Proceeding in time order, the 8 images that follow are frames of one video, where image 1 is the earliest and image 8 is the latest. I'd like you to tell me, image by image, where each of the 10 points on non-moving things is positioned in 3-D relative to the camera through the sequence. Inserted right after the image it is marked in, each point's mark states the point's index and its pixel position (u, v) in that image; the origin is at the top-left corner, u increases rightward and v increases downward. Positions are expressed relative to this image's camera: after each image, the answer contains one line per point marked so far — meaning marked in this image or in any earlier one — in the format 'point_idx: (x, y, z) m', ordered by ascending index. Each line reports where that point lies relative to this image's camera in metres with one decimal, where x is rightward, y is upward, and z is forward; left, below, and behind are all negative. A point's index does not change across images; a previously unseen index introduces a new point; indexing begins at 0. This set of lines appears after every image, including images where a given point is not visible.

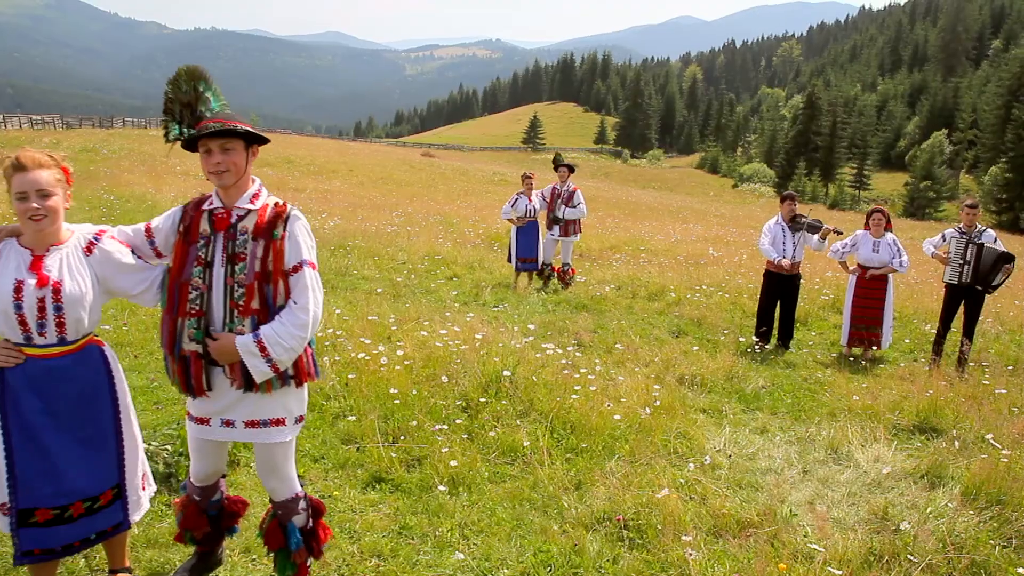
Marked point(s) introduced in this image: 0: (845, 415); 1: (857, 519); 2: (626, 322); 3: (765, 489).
0: (+2.9, -1.1, +7.6) m
1: (+2.1, -1.4, +5.4) m
2: (+1.4, -0.4, +10.9) m
3: (+1.7, -1.3, +5.8) m
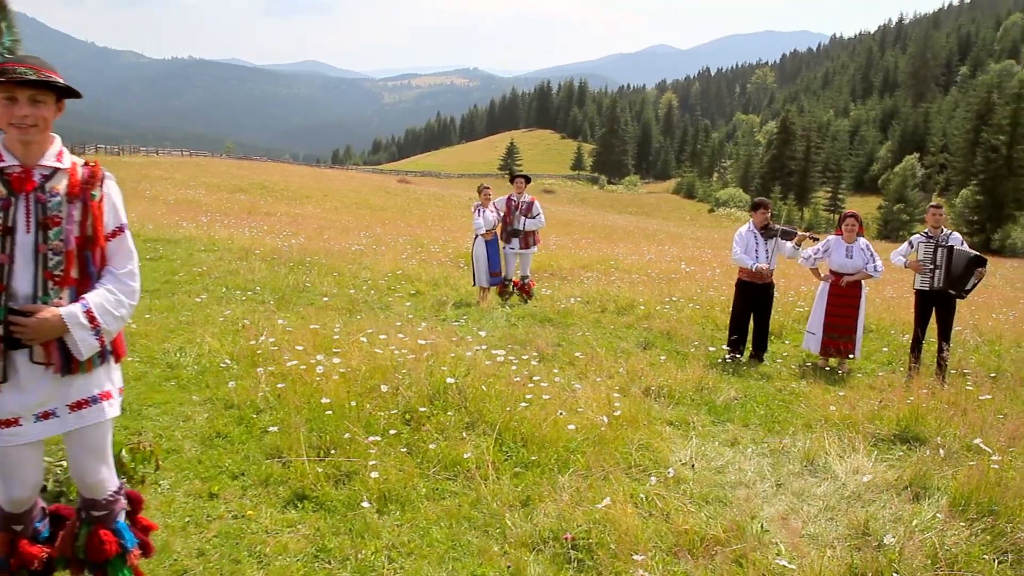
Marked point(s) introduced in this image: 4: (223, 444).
0: (+2.5, -1.1, +7.1) m
1: (+1.8, -1.3, +4.8) m
2: (+0.9, -0.6, +10.4) m
3: (+1.3, -1.3, +5.2) m
4: (-1.9, -1.0, +5.8) m
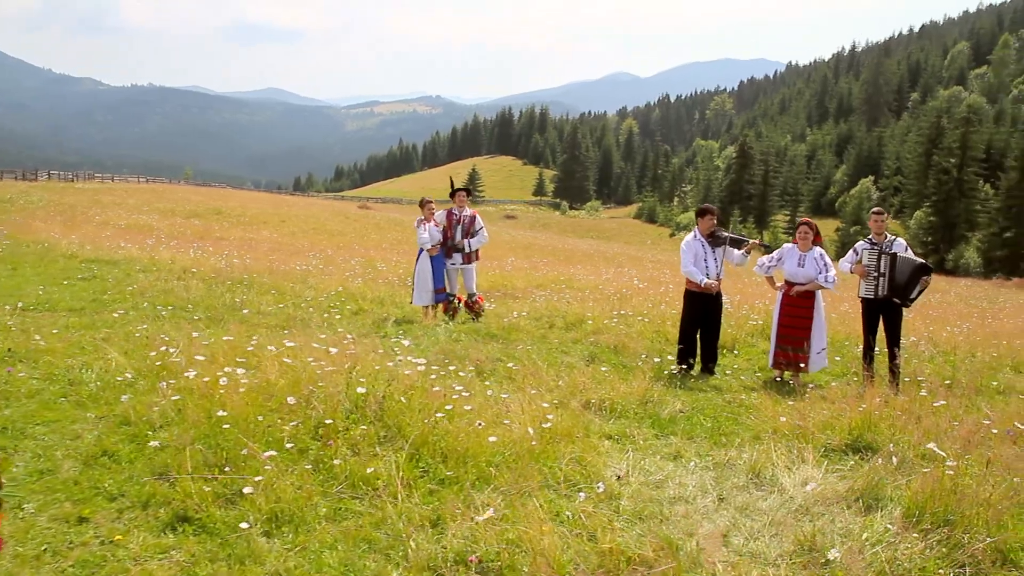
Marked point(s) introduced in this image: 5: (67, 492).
0: (+1.9, -1.1, +6.6) m
1: (+1.3, -1.3, +4.3) m
2: (+0.3, -0.7, +9.9) m
3: (+0.9, -1.3, +4.7) m
4: (-2.4, -1.0, +5.2) m
5: (-2.4, -1.1, +4.7) m
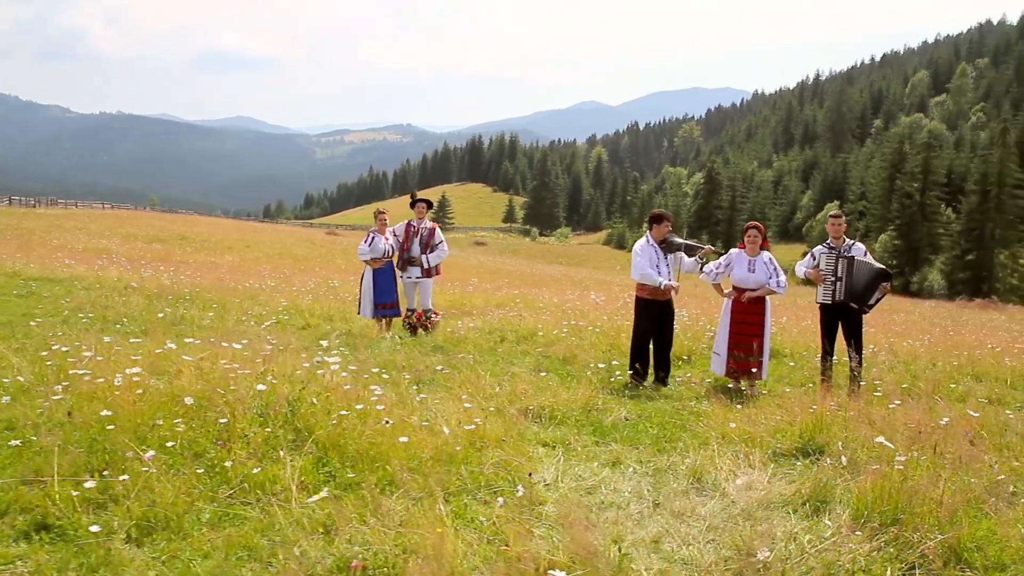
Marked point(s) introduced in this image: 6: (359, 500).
0: (+1.4, -1.1, +6.2) m
1: (+0.9, -1.2, +3.9) m
2: (-0.3, -0.8, +9.4) m
3: (+0.4, -1.2, +4.3) m
4: (-2.8, -1.0, +4.6) m
5: (-2.8, -1.0, +4.2) m
6: (-0.7, -1.0, +4.2) m
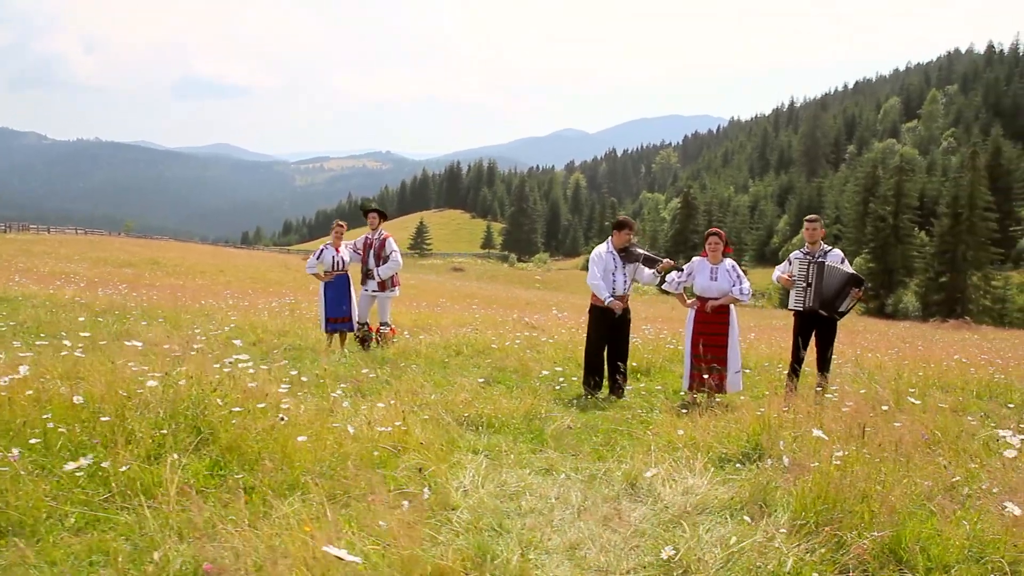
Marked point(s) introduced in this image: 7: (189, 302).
0: (+1.0, -1.1, +5.8) m
1: (+0.5, -1.1, +3.5) m
2: (-0.9, -0.9, +9.0) m
3: (0.0, -1.1, +3.9) m
4: (-3.3, -0.9, +4.2) m
5: (-3.3, -0.9, +3.7) m
6: (-1.2, -0.9, +3.8) m
7: (-7.3, -0.3, +19.8) m
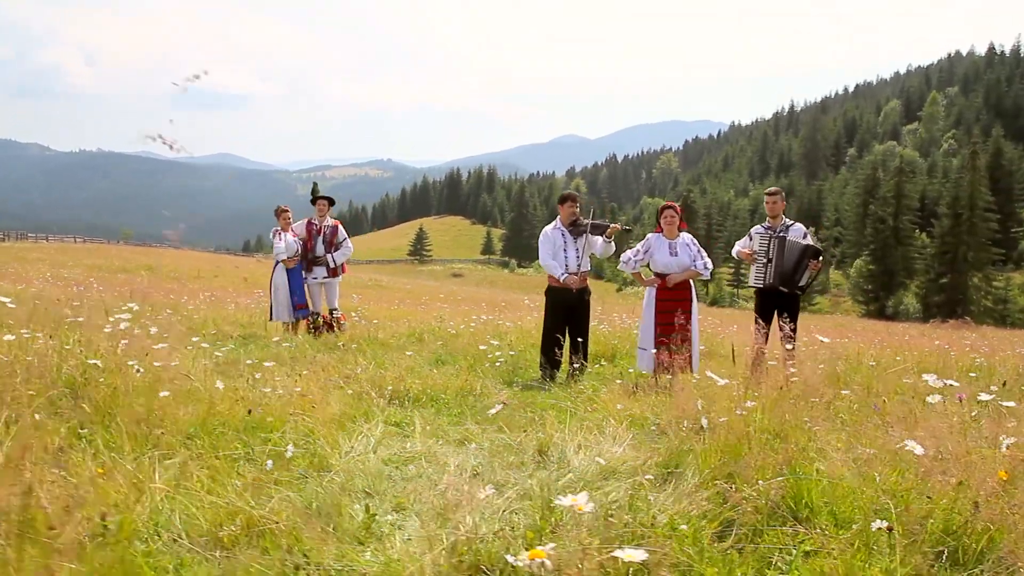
0: (+0.5, -0.8, +5.4) m
1: (0.0, -0.8, +3.1) m
2: (-1.4, -0.6, +8.6) m
3: (-0.5, -0.8, +3.5) m
4: (-3.8, -0.7, +3.8) m
5: (-3.8, -0.7, +3.3) m
6: (-1.7, -0.7, +3.4) m
7: (-7.7, -0.2, +19.5) m
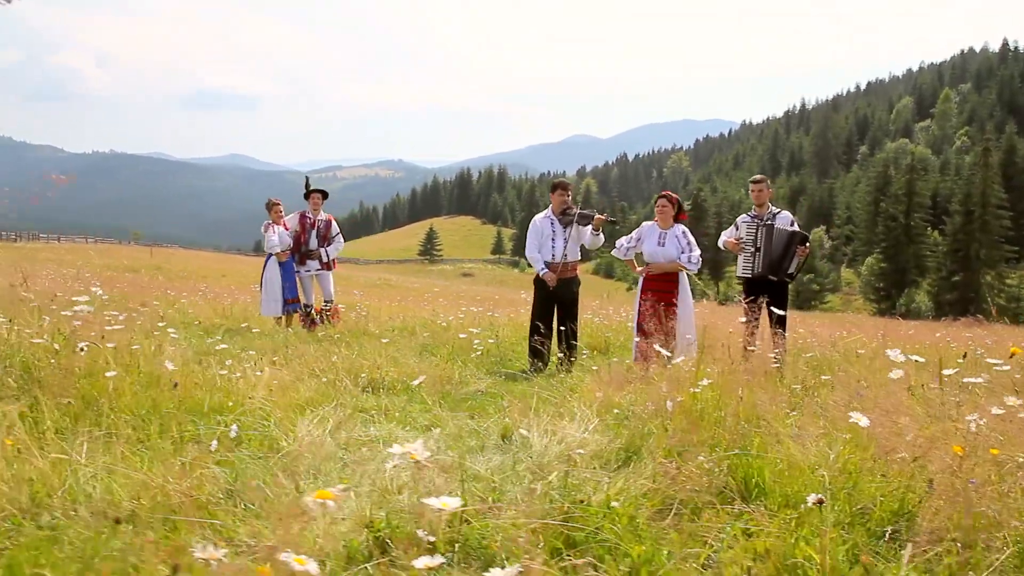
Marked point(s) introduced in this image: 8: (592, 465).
0: (+0.3, -0.7, +5.3) m
1: (-0.2, -0.7, +3.0) m
2: (-1.5, -0.6, +8.5) m
3: (-0.7, -0.7, +3.3) m
4: (-4.0, -0.6, +3.7) m
5: (-4.0, -0.6, +3.2) m
6: (-1.9, -0.6, +3.3) m
7: (-7.7, -0.2, +19.4) m
8: (+0.3, -0.7, +3.4) m
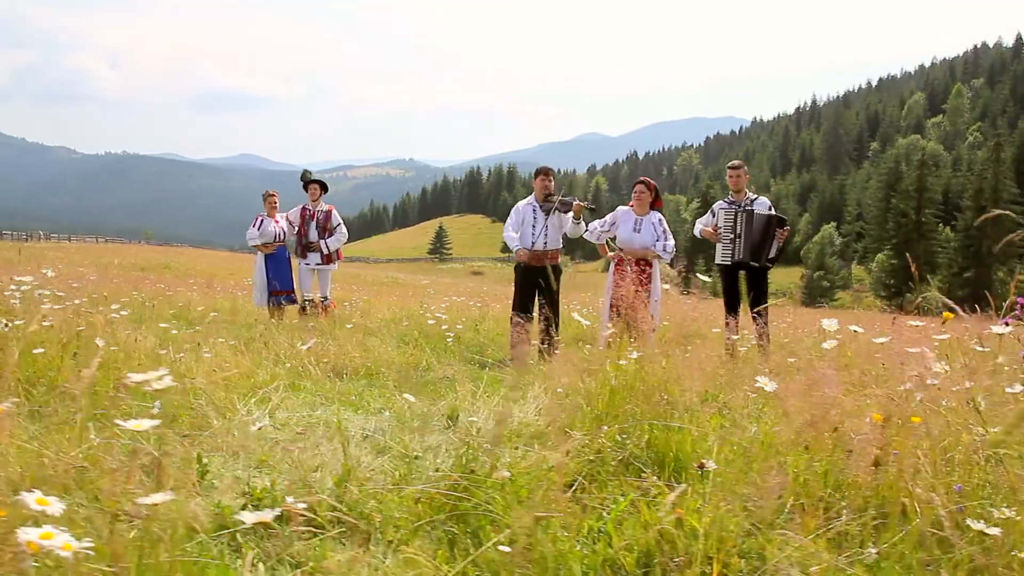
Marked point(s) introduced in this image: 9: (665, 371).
0: (+0.1, -0.6, +5.2) m
1: (-0.5, -0.6, +2.9) m
2: (-1.7, -0.4, +8.4) m
3: (-1.0, -0.6, +3.2) m
4: (-4.2, -0.5, +3.7) m
5: (-4.2, -0.5, +3.2) m
6: (-2.1, -0.5, +3.2) m
7: (-7.7, -0.1, +19.4) m
8: (+0.1, -0.6, +3.3) m
9: (+0.7, -0.4, +3.5) m
